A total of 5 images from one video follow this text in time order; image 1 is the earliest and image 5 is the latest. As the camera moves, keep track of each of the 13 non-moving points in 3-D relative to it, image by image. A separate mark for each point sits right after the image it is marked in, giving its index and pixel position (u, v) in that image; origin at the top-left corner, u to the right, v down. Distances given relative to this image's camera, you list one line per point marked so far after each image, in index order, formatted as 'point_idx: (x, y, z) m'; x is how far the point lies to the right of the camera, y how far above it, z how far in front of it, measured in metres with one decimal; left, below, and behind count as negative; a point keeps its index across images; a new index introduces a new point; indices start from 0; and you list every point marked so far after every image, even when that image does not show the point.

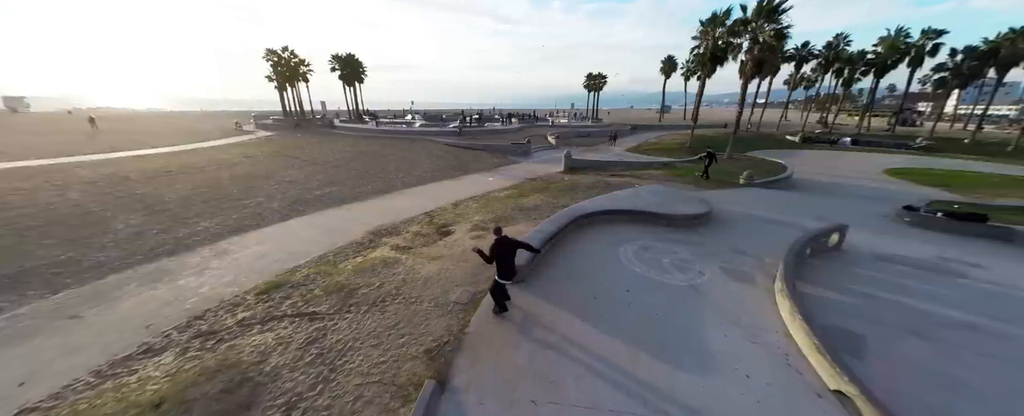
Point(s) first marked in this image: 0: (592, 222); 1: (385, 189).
0: (+2.2, -0.4, +8.6) m
1: (-6.1, +0.9, +14.6) m
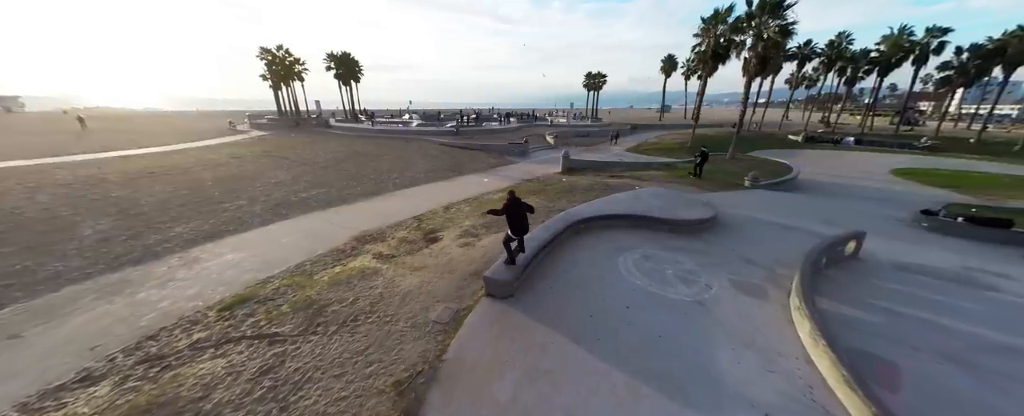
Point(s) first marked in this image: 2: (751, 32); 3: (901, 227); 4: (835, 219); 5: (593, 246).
0: (+2.0, -0.5, +8.0) m
1: (-6.3, +0.8, +14.1) m
2: (+13.9, +10.2, +17.8) m
3: (+11.5, -0.6, +9.0) m
4: (+10.2, -0.4, +9.6) m
5: (+1.9, -0.9, +7.3) m
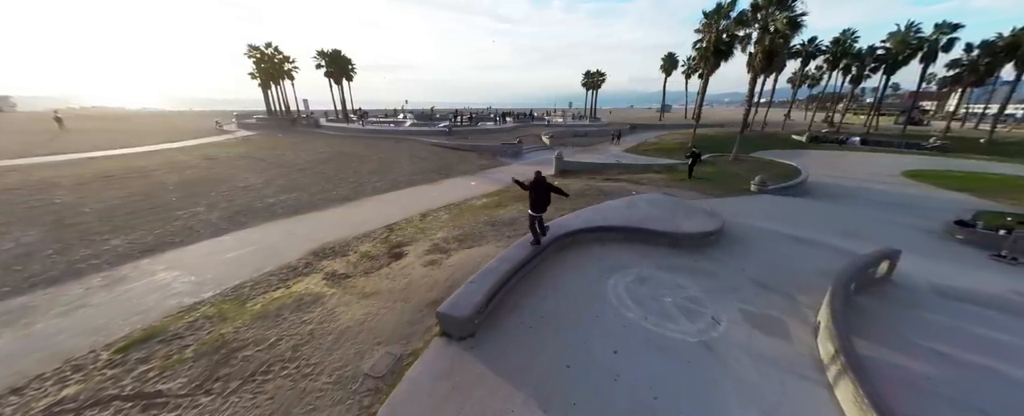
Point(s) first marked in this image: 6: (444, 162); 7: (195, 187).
0: (+1.5, -0.8, +7.0) m
1: (-6.8, +0.5, +13.0) m
2: (+13.3, +10.0, +16.8) m
3: (+10.9, -0.8, +8.0) m
4: (+9.6, -0.6, +8.6) m
5: (+1.4, -1.2, +6.2) m
6: (-4.4, +2.9, +19.6) m
7: (-12.9, +0.8, +12.5) m
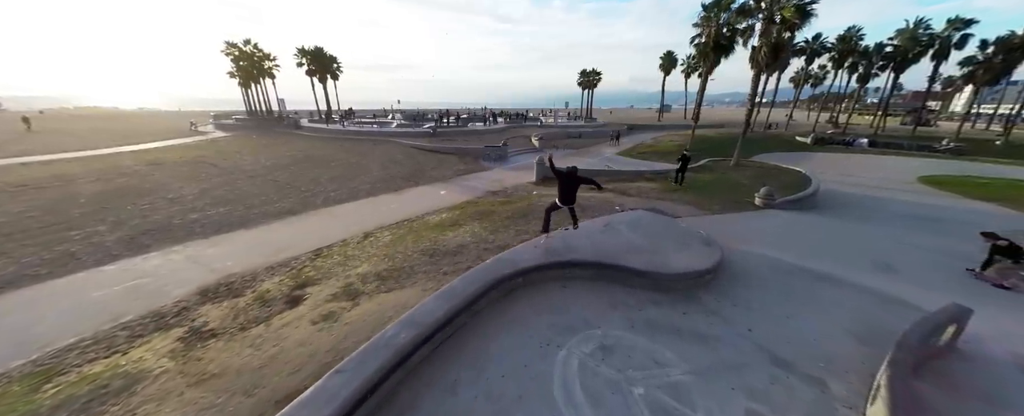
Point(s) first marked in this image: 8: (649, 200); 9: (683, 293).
0: (+0.3, -1.3, +5.3) m
1: (-8.0, 0.0, +11.4) m
2: (+12.2, +9.4, +15.1) m
3: (+9.7, -1.4, +6.3) m
4: (+8.4, -1.2, +6.9) m
5: (+0.2, -1.7, +4.6) m
6: (-5.5, +2.4, +18.0) m
7: (-14.1, +0.3, +10.8) m
8: (+4.8, +0.3, +10.7) m
9: (+2.9, -1.4, +5.3) m
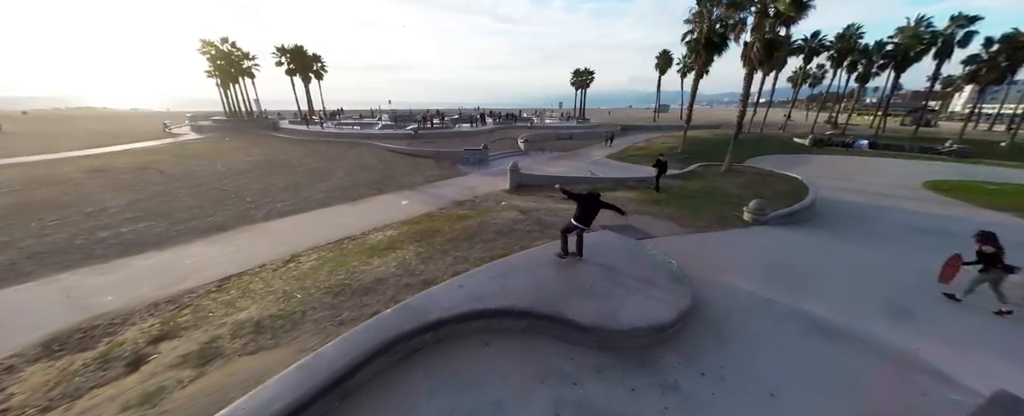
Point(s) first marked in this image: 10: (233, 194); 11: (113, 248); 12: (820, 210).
0: (-1.0, -1.8, +4.1) m
1: (-9.3, -0.5, +10.2) m
2: (+10.9, +9.0, +13.9) m
3: (+8.5, -1.8, +5.1) m
4: (+7.2, -1.6, +5.7) m
5: (-1.1, -2.2, +3.4) m
6: (-6.8, +1.9, +16.8) m
7: (-15.3, -0.2, +9.6) m
8: (+3.5, -0.1, +9.5) m
9: (+1.6, -1.9, +4.1) m
10: (-11.2, +0.6, +12.3) m
11: (-10.5, -1.1, +8.1) m
12: (+11.9, 0.0, +11.8) m
